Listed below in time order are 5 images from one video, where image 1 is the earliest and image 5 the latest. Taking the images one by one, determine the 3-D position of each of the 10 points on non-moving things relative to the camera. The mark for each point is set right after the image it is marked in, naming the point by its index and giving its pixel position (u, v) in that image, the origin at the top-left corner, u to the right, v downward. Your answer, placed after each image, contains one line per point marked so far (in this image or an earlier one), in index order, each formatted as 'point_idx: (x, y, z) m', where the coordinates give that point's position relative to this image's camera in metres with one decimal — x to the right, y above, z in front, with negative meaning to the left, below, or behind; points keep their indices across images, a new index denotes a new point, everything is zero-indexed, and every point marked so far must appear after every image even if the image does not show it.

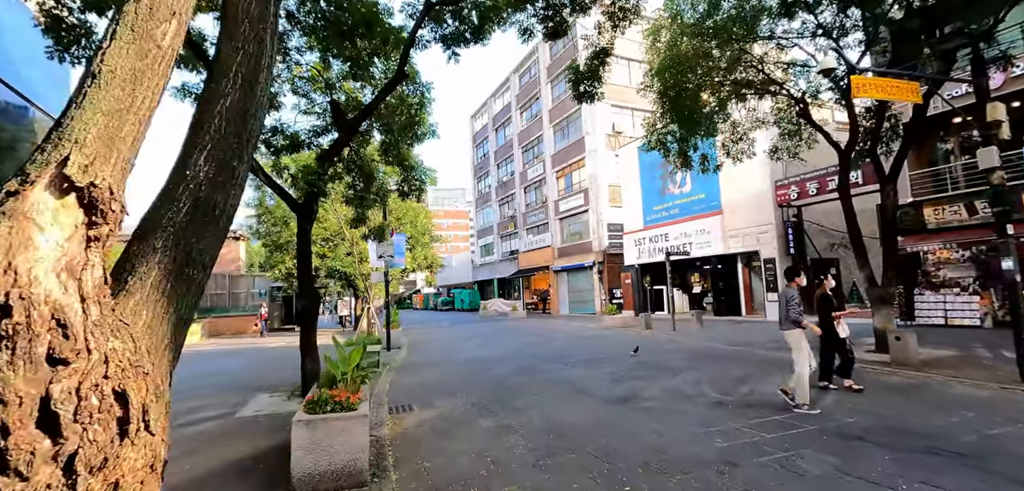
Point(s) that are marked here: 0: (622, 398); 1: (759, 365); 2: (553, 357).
0: (+1.6, -2.2, +6.7) m
1: (+4.5, -2.2, +8.6) m
2: (+0.9, -2.6, +10.9) m
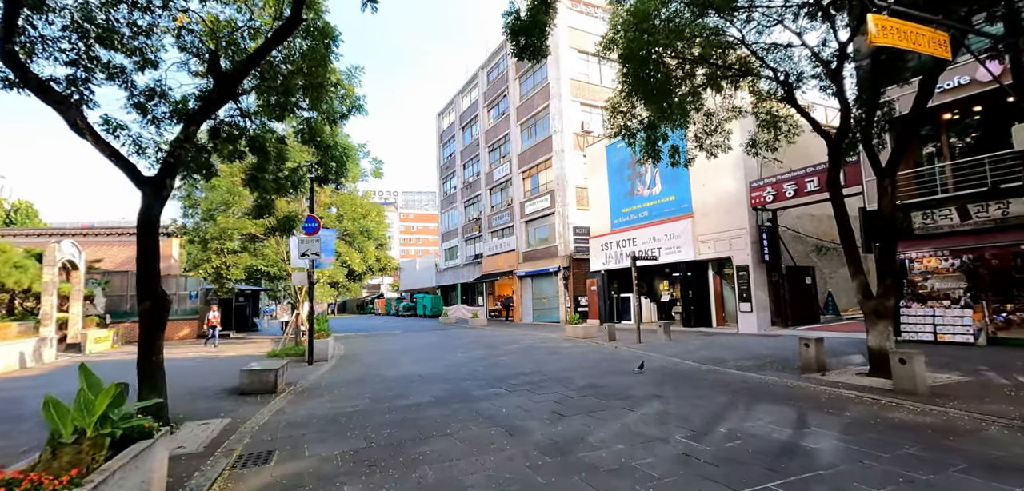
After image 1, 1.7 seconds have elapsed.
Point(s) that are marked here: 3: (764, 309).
0: (+0.5, -2.1, +5.0) m
1: (+3.3, -2.2, +7.0) m
2: (-0.4, -2.5, +9.1) m
3: (+8.5, -2.1, +16.1) m
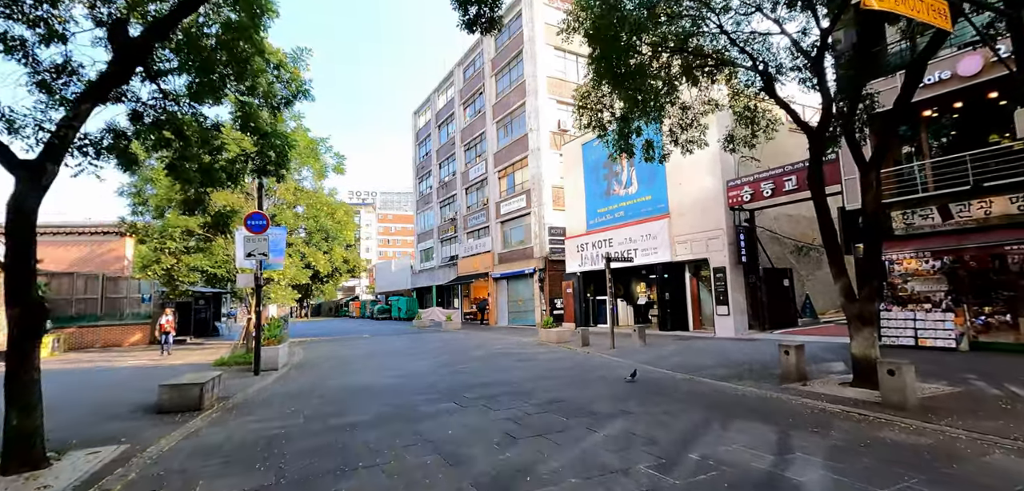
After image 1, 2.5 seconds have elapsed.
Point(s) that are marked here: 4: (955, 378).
0: (-0.1, -2.0, +4.2) m
1: (+2.7, -2.2, +6.4) m
2: (-1.1, -2.5, +8.3) m
3: (+7.5, -2.2, +15.7) m
4: (+6.8, -2.0, +7.3) m
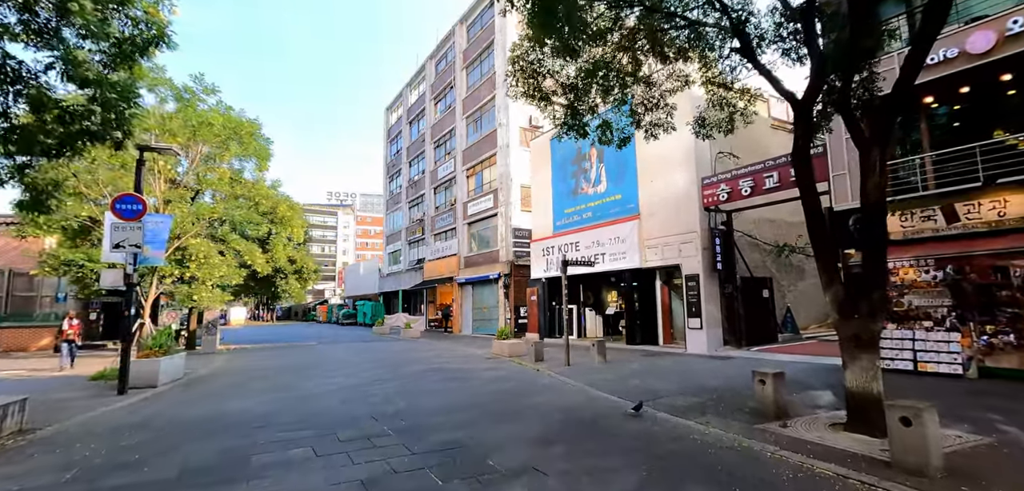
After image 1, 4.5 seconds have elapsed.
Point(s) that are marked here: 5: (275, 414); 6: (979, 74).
0: (-1.3, -1.9, +2.3) m
1: (+1.4, -2.1, +4.5) m
2: (-2.5, -2.4, +6.4) m
3: (+5.9, -2.3, +14.0) m
4: (+5.5, -2.0, +5.6) m
5: (-3.5, -2.5, +7.0) m
6: (+9.0, +3.4, +9.2) m
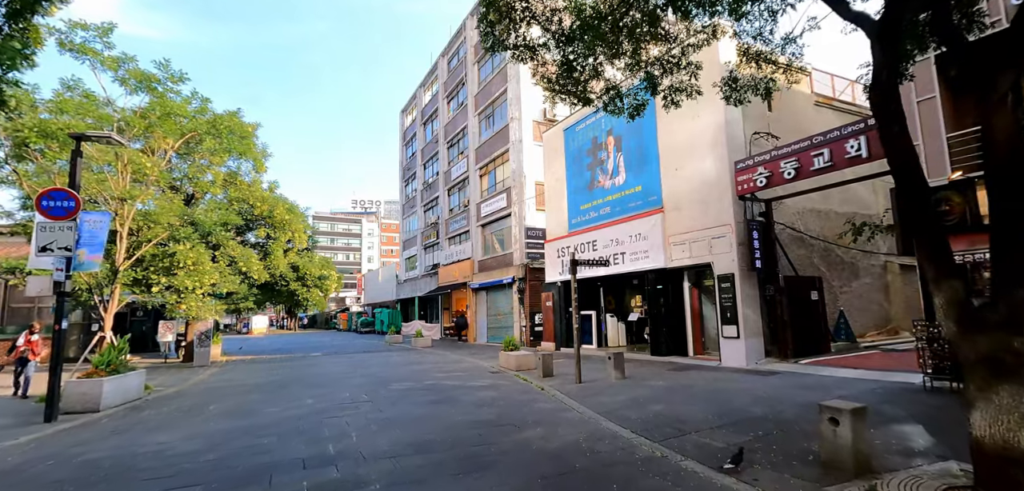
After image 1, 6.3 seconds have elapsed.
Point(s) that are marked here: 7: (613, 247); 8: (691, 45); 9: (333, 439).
0: (-1.8, -1.7, +0.7) m
1: (+0.9, -1.9, +2.8) m
2: (-2.8, -2.3, +4.8) m
3: (+6.1, -2.2, +11.9) m
4: (+5.1, -1.8, +3.6) m
5: (-3.7, -2.5, +5.5) m
6: (+8.7, +3.6, +7.0) m
7: (+3.3, -0.1, +15.8) m
8: (+3.0, +3.3, +7.9) m
9: (-2.2, -2.5, +6.0) m
